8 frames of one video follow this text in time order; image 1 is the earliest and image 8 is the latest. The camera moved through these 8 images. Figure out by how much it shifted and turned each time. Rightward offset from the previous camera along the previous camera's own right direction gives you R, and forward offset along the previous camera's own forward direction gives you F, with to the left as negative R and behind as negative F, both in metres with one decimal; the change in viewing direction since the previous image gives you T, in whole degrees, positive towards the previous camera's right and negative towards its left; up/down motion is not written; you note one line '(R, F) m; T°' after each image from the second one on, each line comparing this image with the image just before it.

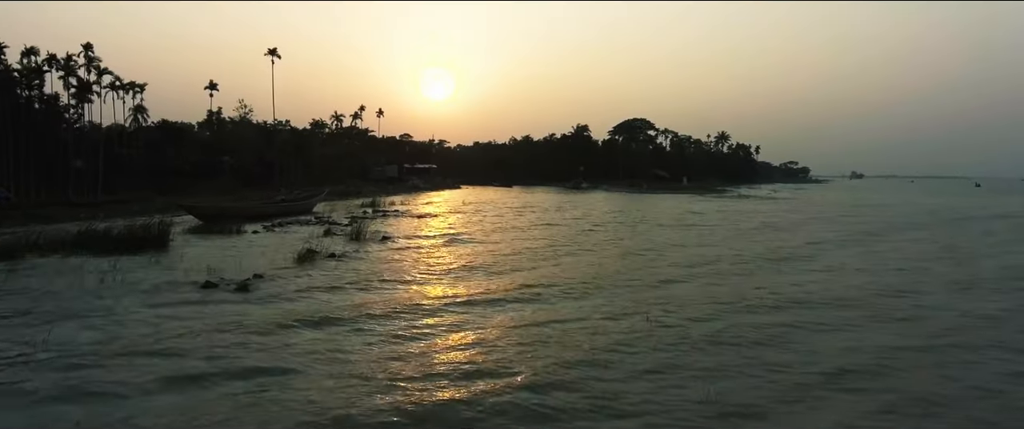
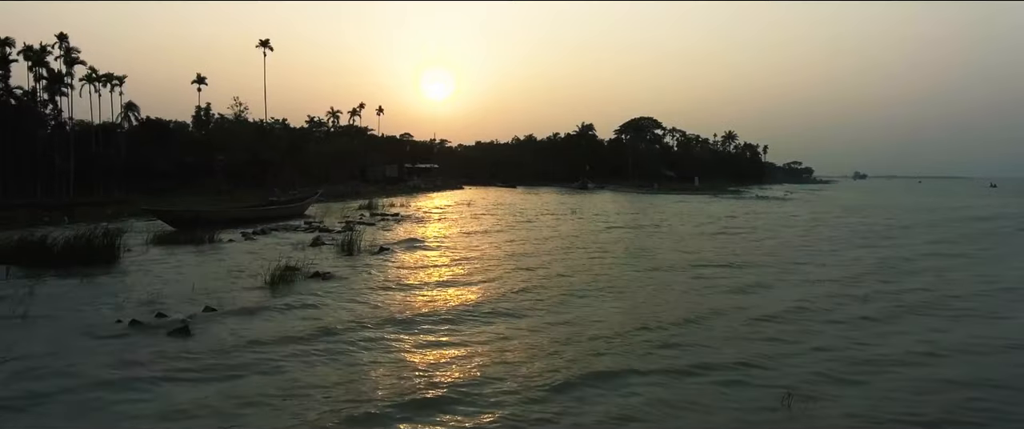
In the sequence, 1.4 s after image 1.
(-0.5, +3.0) m; 0°
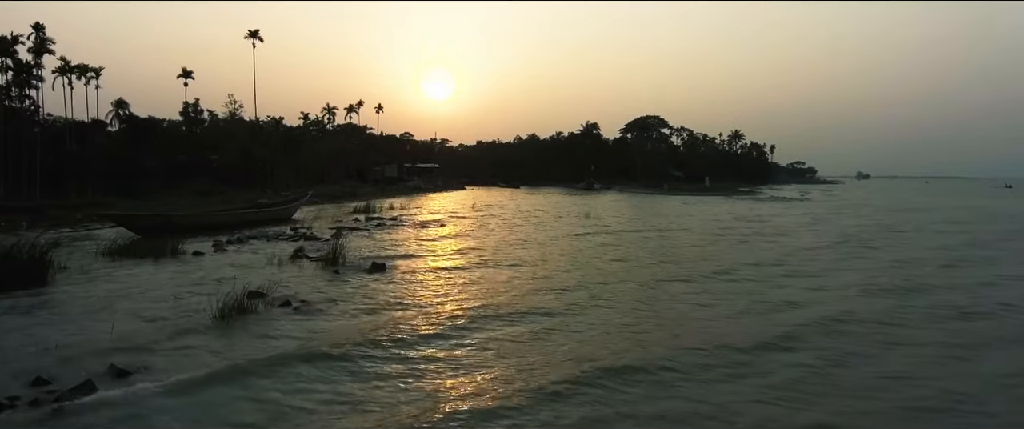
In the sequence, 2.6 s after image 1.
(-0.4, +2.8) m; 0°
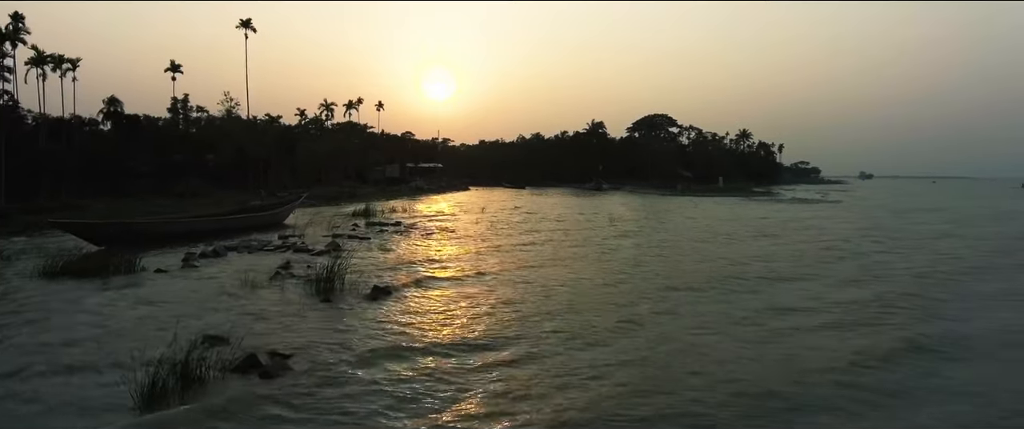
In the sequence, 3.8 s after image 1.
(-0.6, +2.8) m; 0°
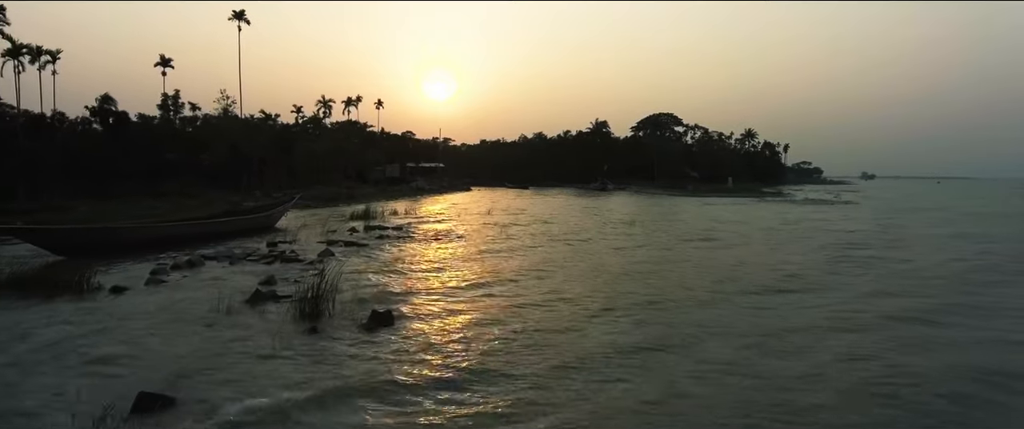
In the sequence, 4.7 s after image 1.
(-0.4, +1.9) m; 0°
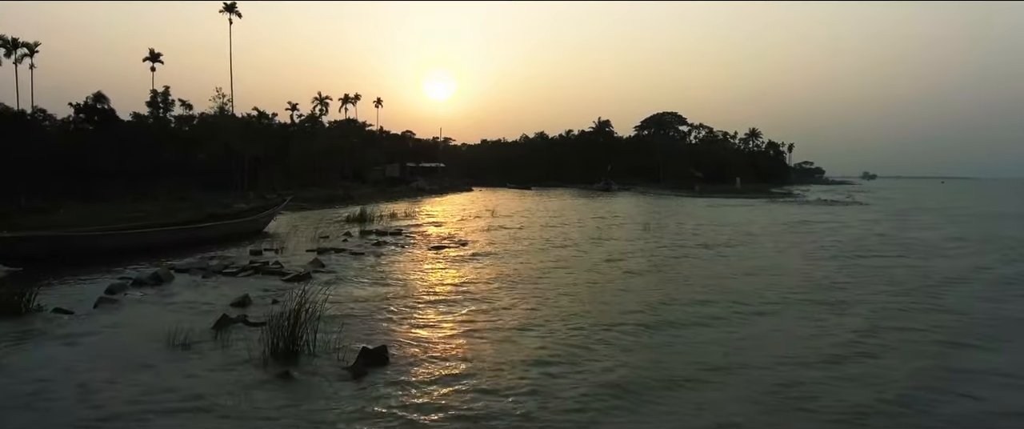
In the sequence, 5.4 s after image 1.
(-0.3, +1.7) m; 0°
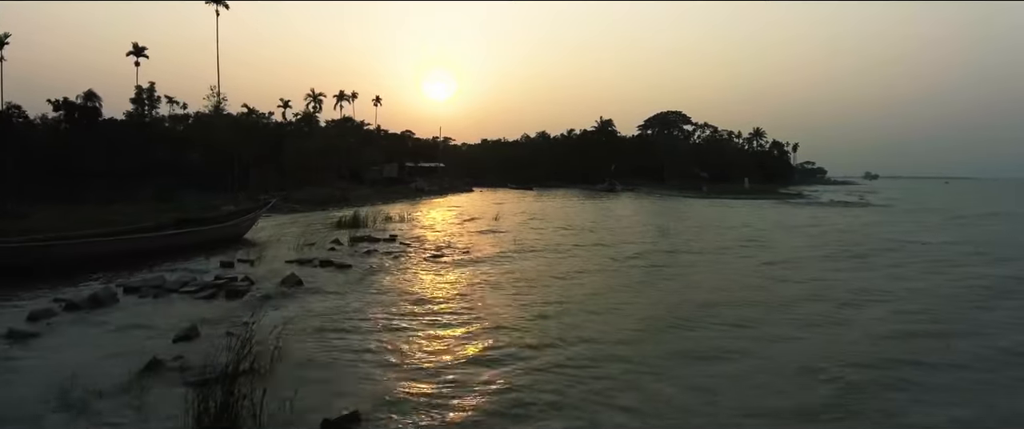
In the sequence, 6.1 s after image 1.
(-0.2, +1.9) m; 0°
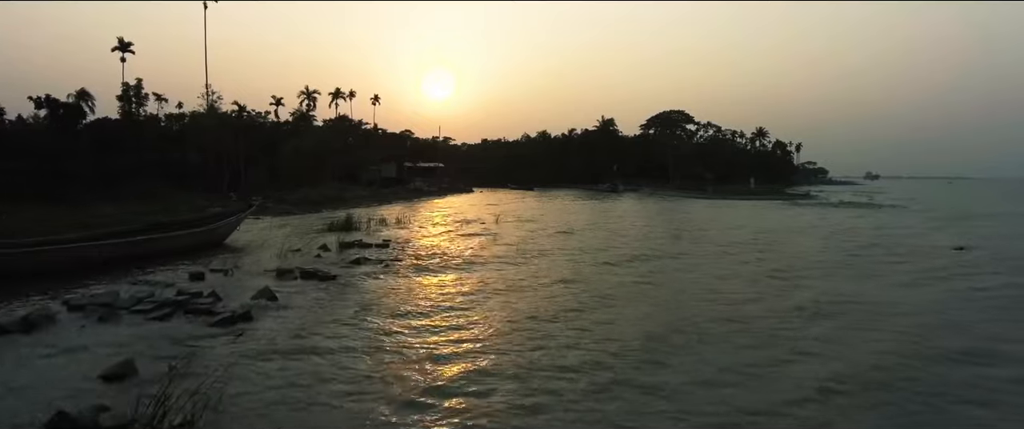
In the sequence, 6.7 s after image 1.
(-0.1, +1.4) m; 0°
